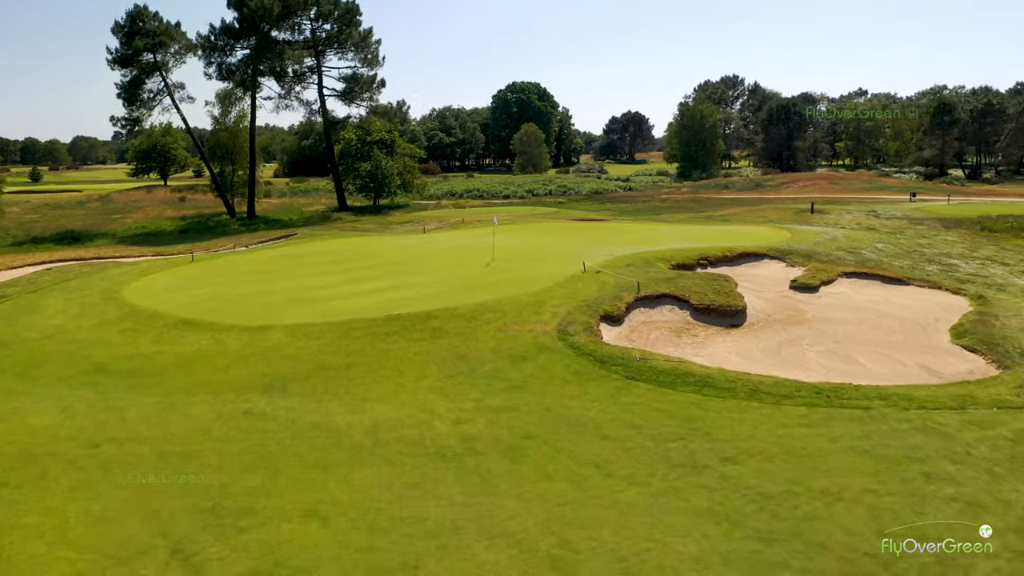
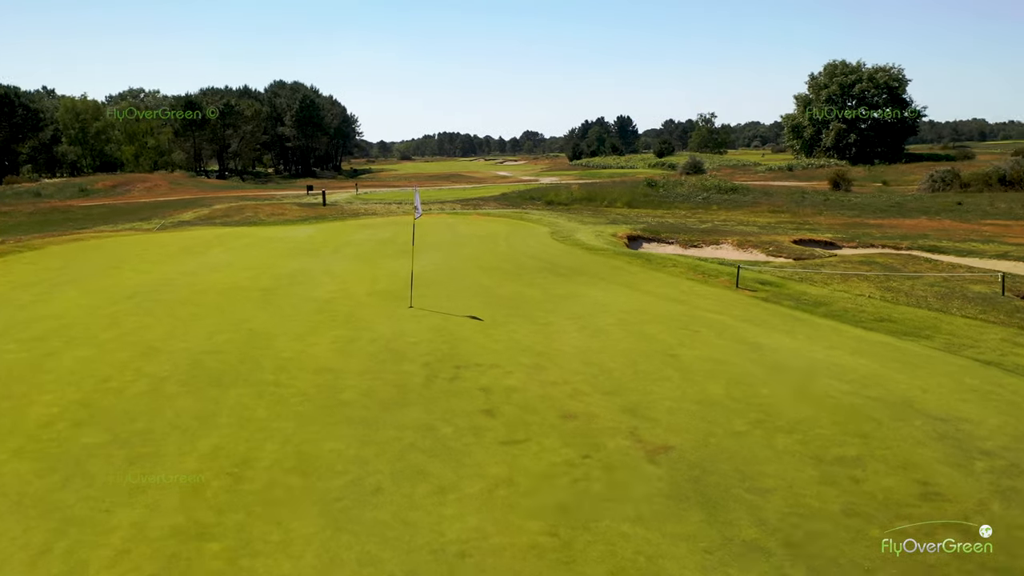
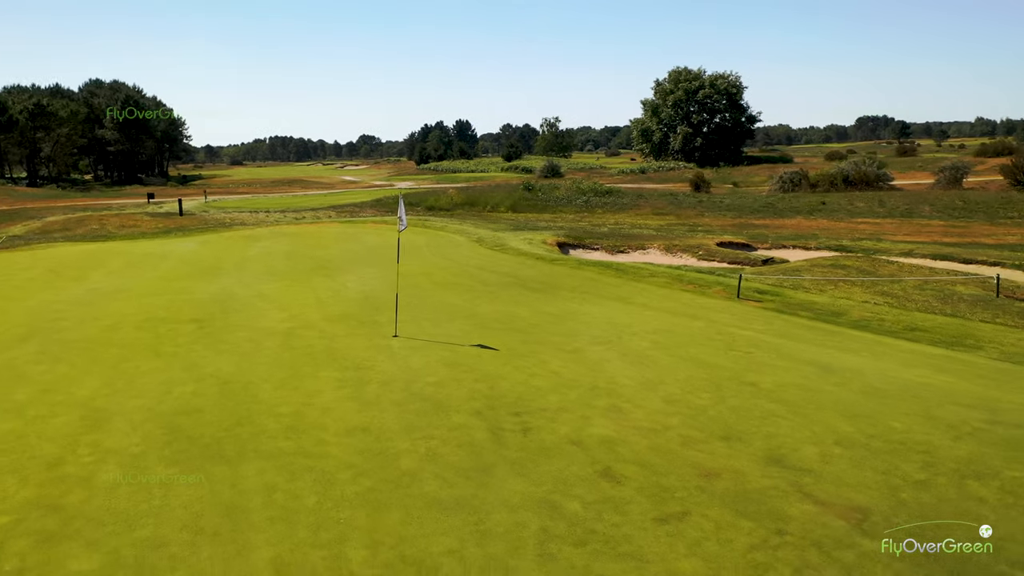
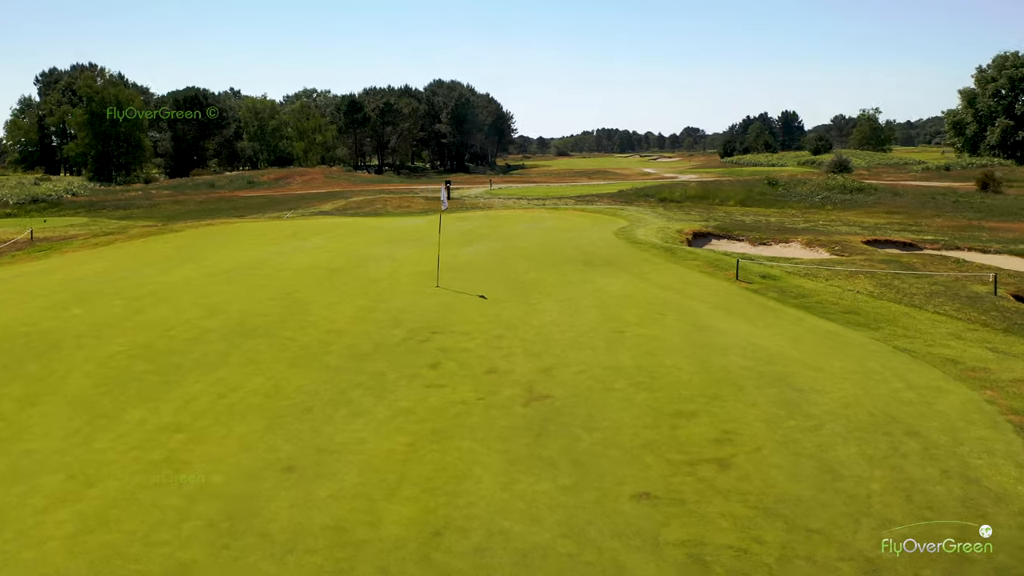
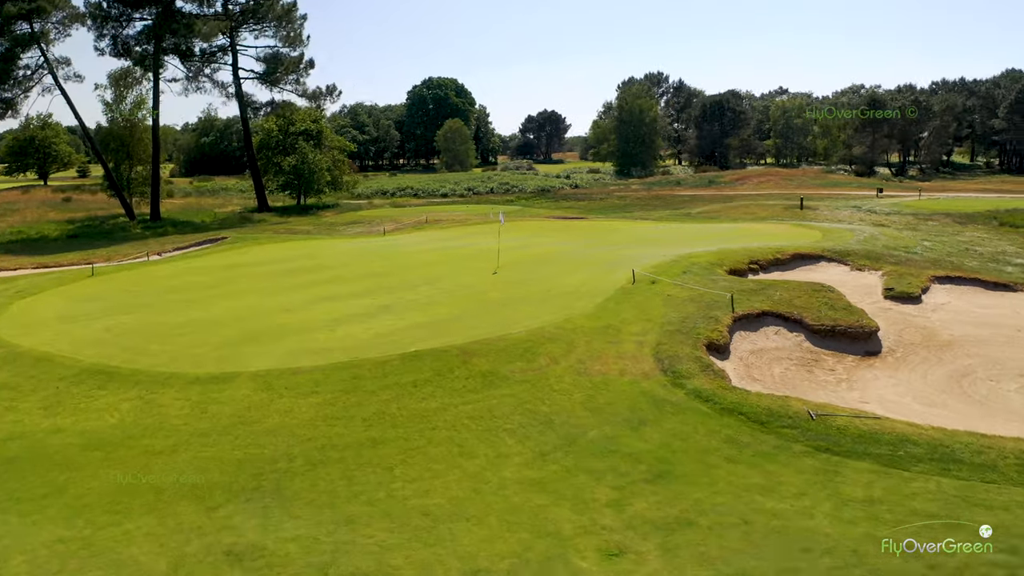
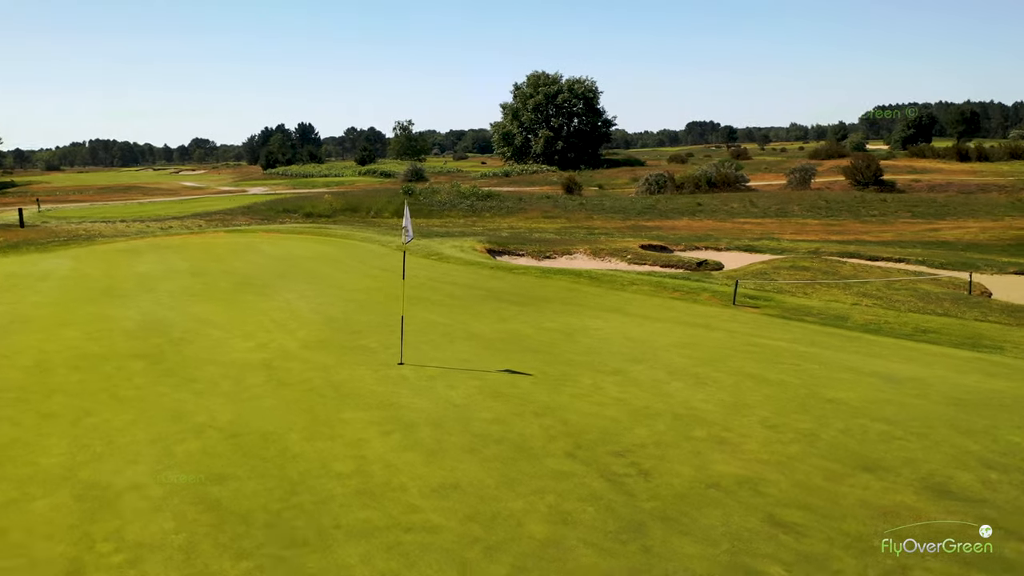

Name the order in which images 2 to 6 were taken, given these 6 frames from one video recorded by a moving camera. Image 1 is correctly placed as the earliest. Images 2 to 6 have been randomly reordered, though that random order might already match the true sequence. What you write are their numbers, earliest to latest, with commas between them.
5, 4, 2, 3, 6
